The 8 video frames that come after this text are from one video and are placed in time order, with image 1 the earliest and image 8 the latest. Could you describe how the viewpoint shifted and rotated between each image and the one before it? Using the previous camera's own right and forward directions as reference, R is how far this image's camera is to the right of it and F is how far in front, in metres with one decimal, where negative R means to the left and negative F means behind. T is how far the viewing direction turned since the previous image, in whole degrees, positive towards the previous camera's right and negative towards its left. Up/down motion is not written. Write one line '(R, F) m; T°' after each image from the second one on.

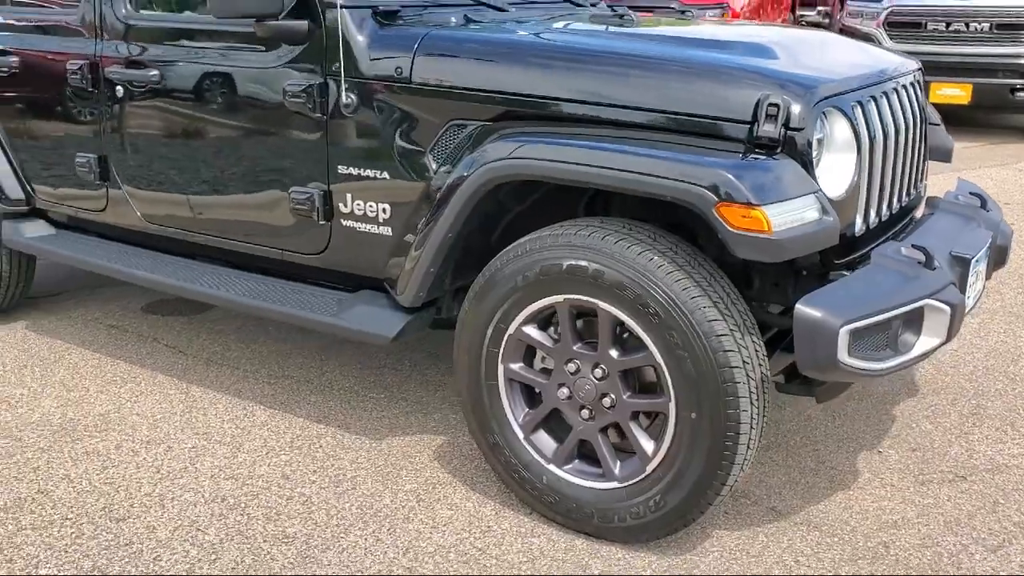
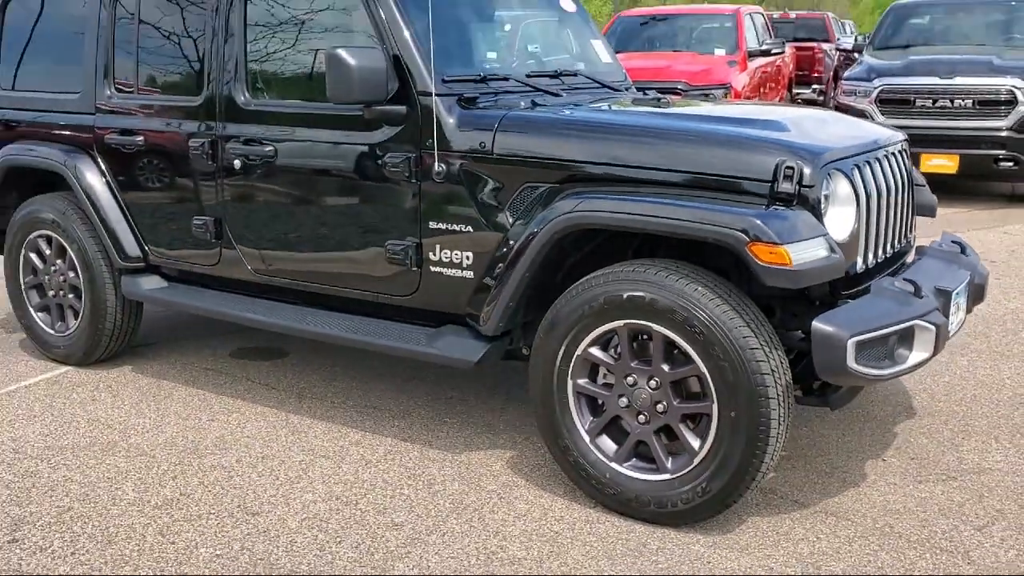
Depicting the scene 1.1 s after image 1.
(-0.2, -0.6) m; 0°
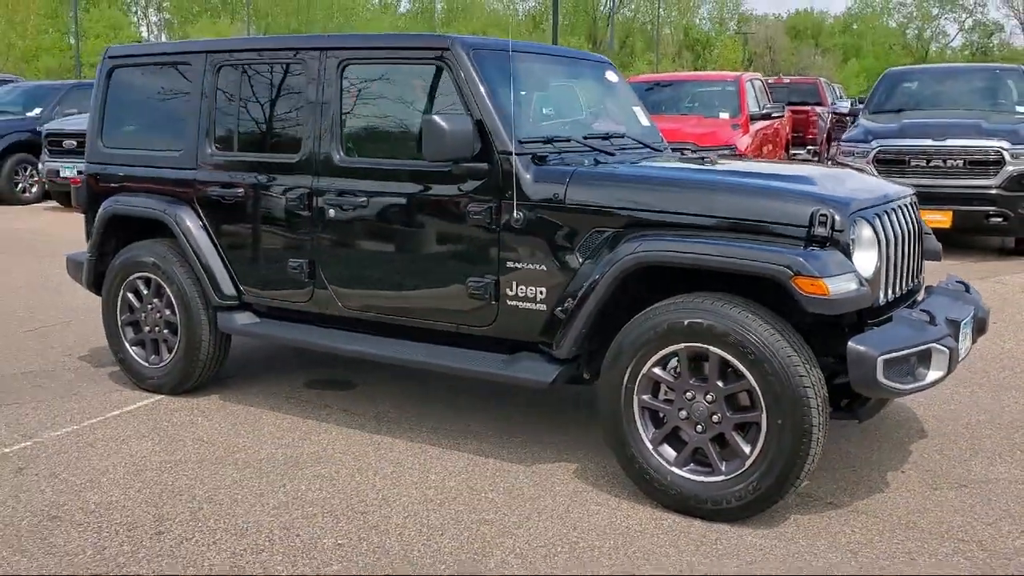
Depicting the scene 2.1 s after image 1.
(-0.3, -0.5) m; +1°
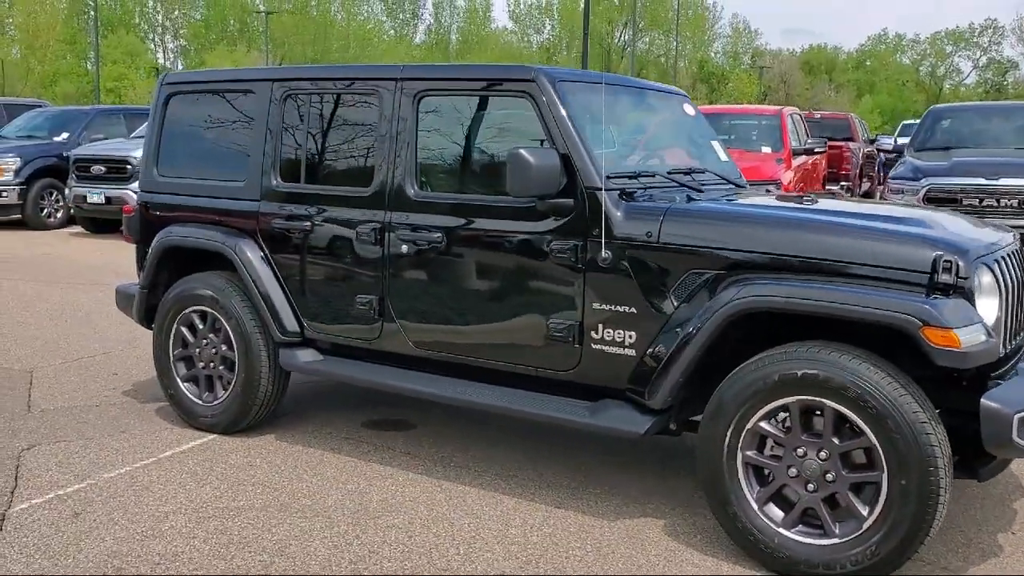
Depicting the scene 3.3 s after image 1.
(-0.3, +0.2) m; 0°
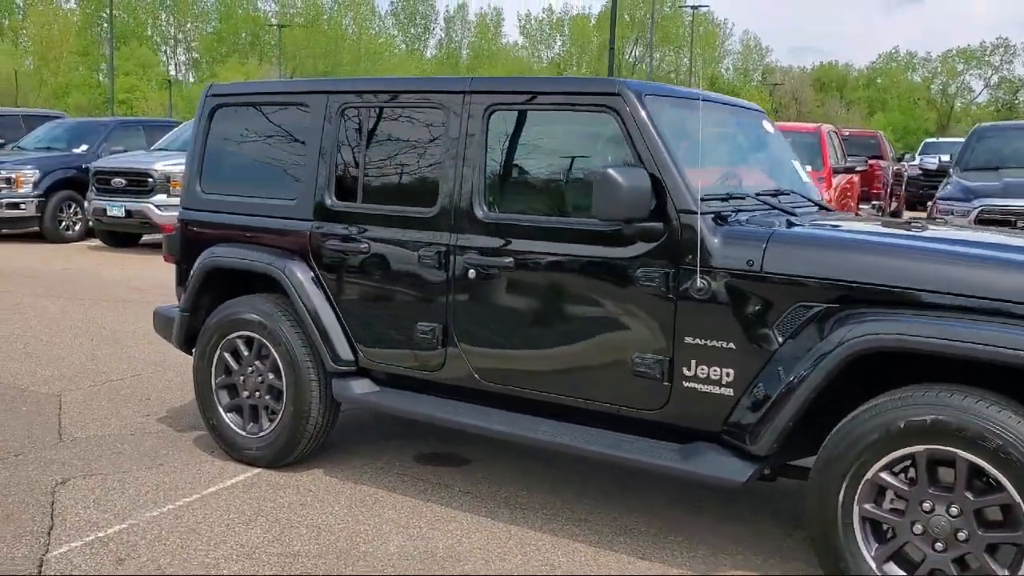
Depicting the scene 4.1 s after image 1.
(-0.3, +0.3) m; 0°
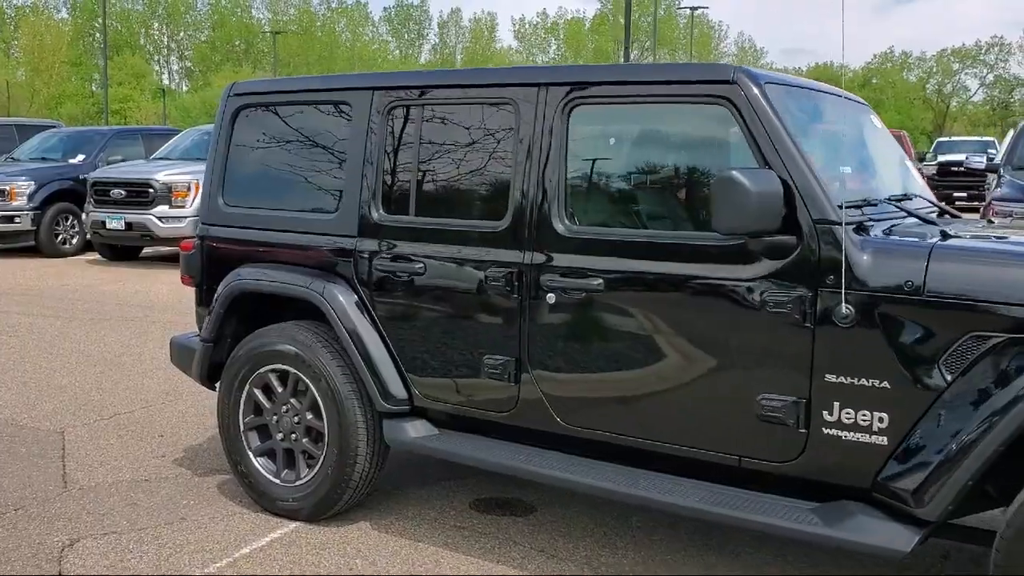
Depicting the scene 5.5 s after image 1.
(-0.3, +0.6) m; 0°
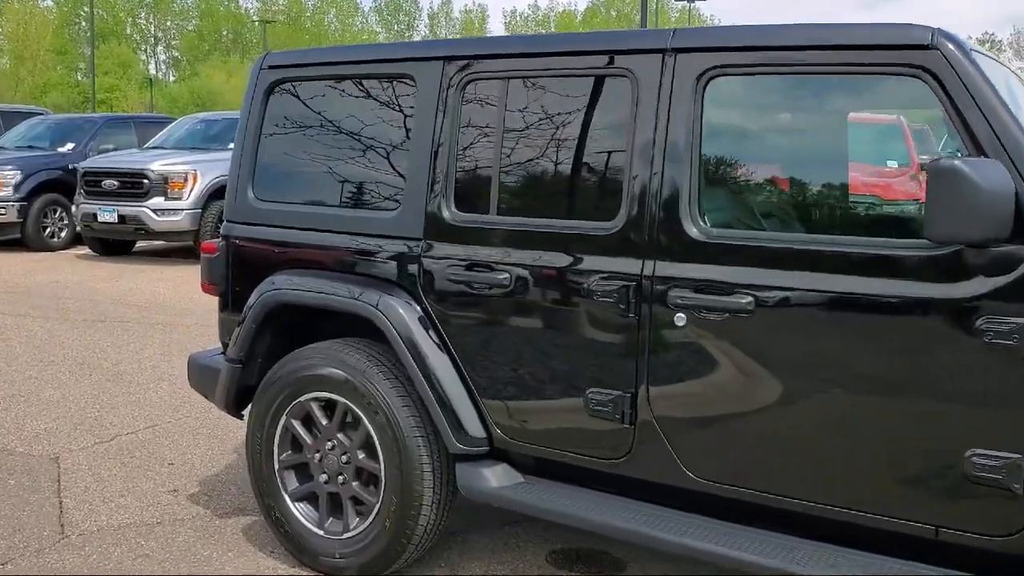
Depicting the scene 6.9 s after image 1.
(-0.4, +0.7) m; +1°
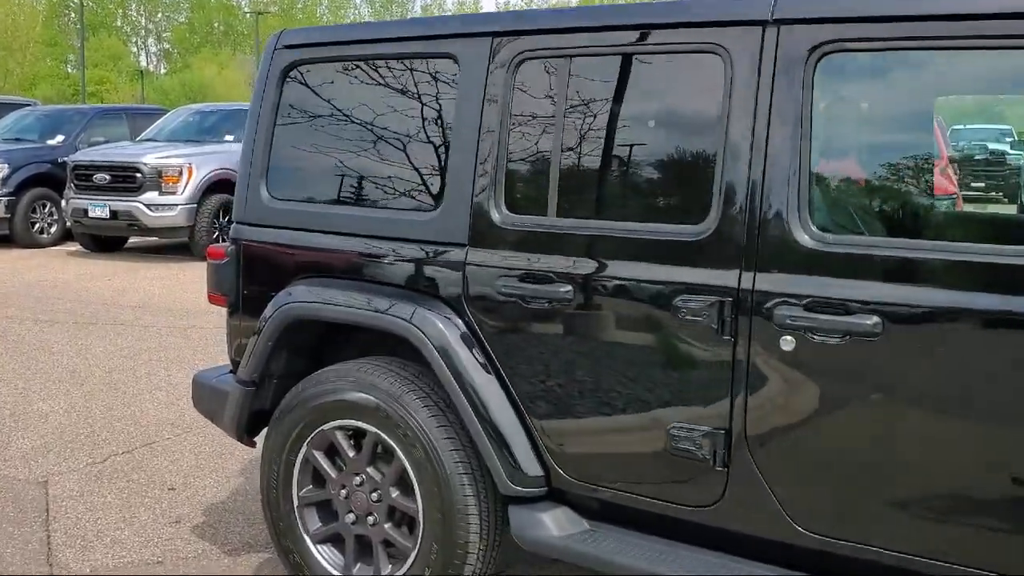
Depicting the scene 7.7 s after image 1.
(-0.2, +0.5) m; 0°
